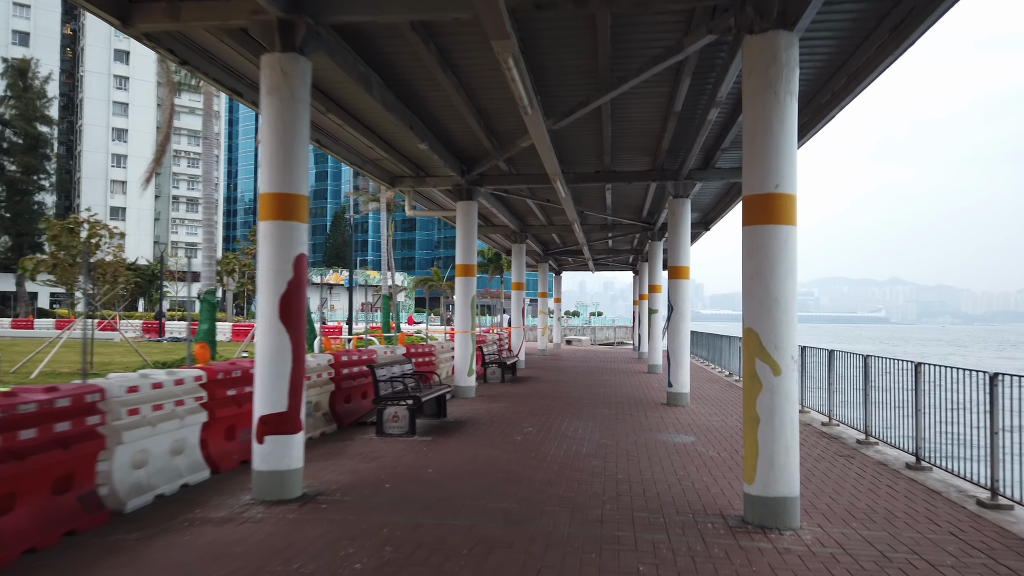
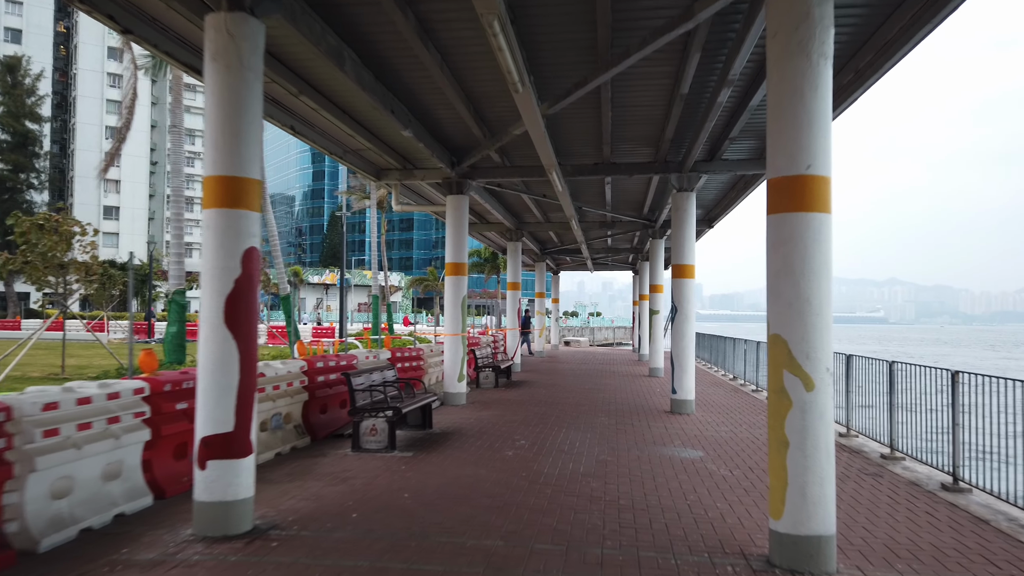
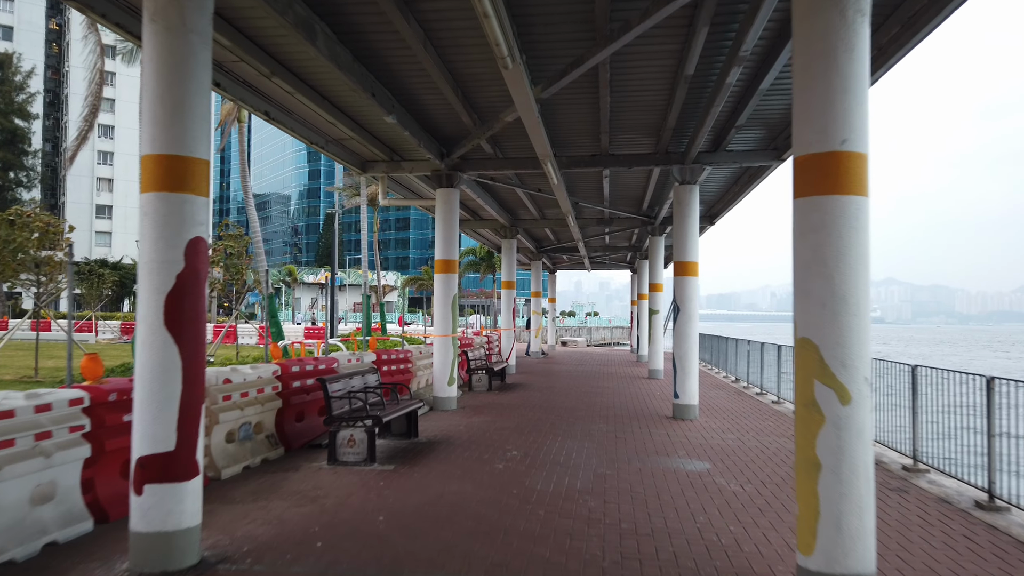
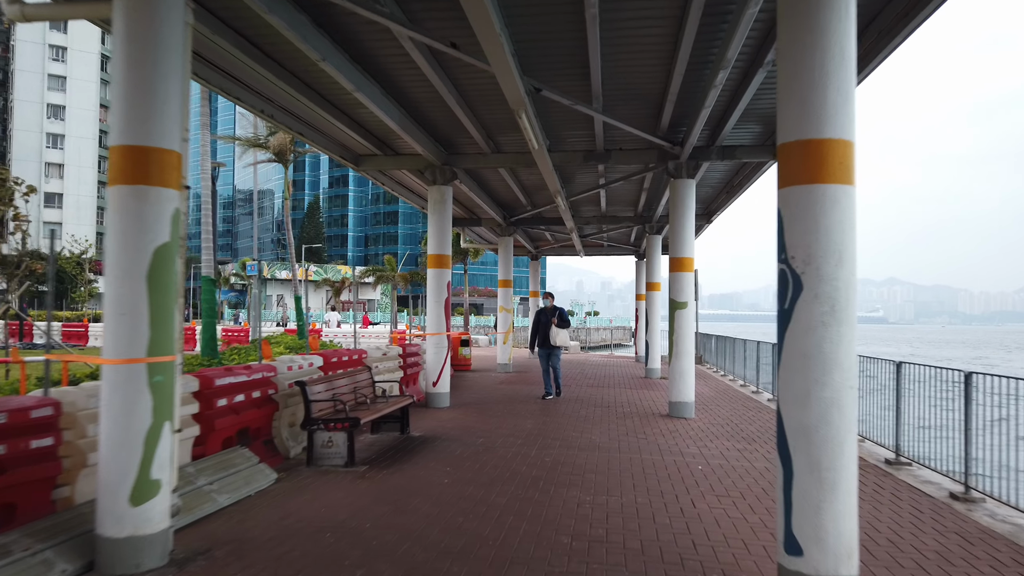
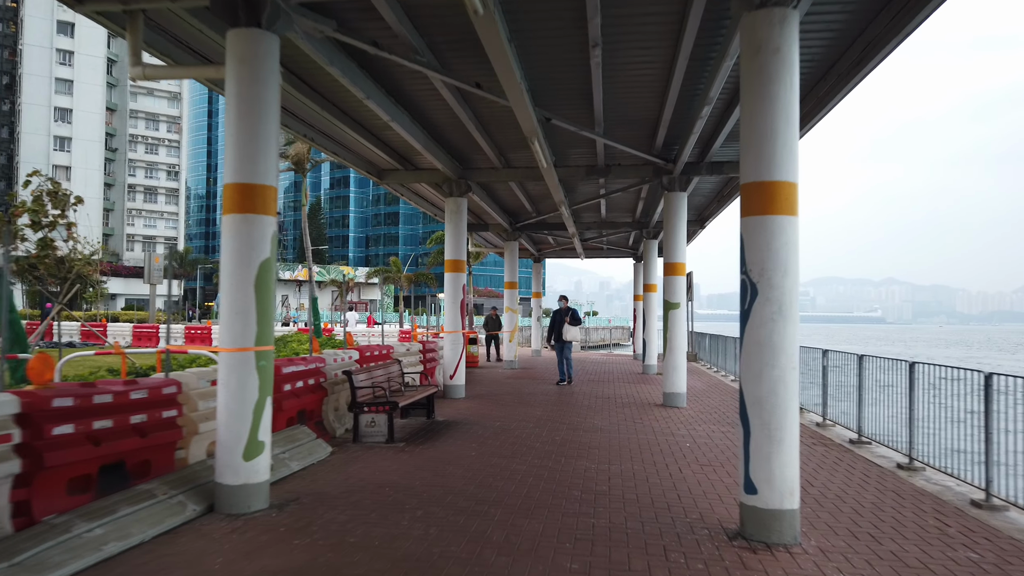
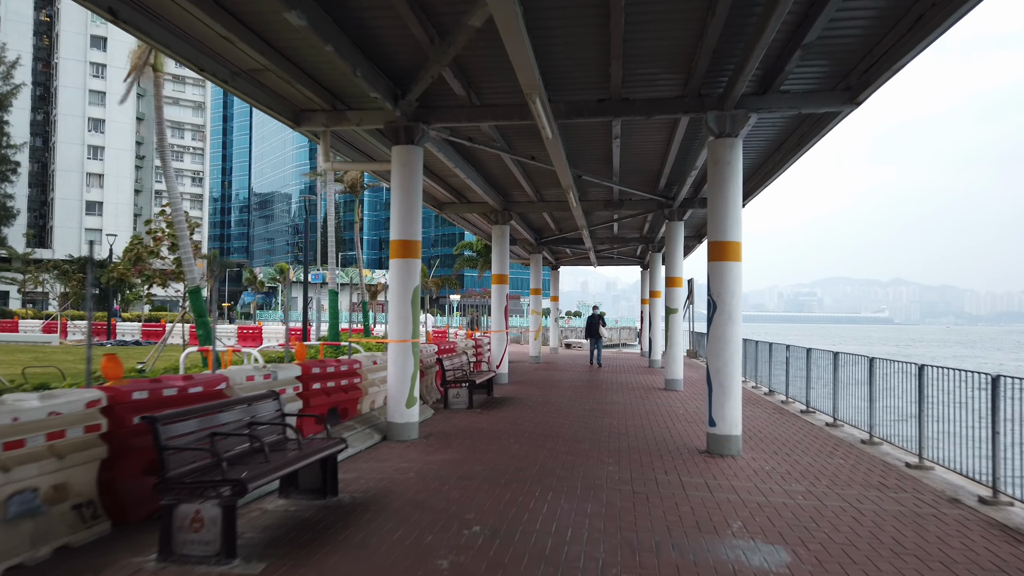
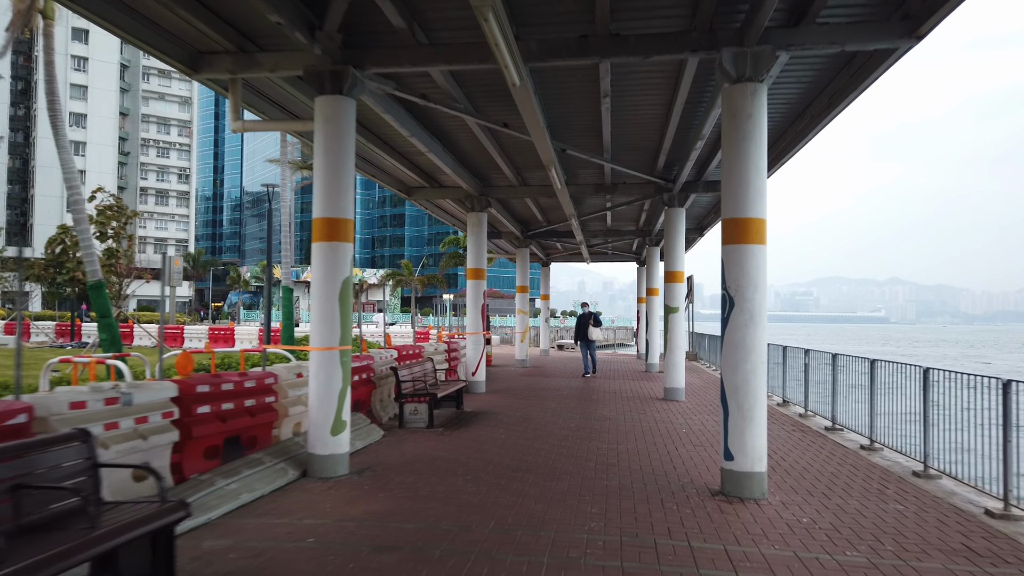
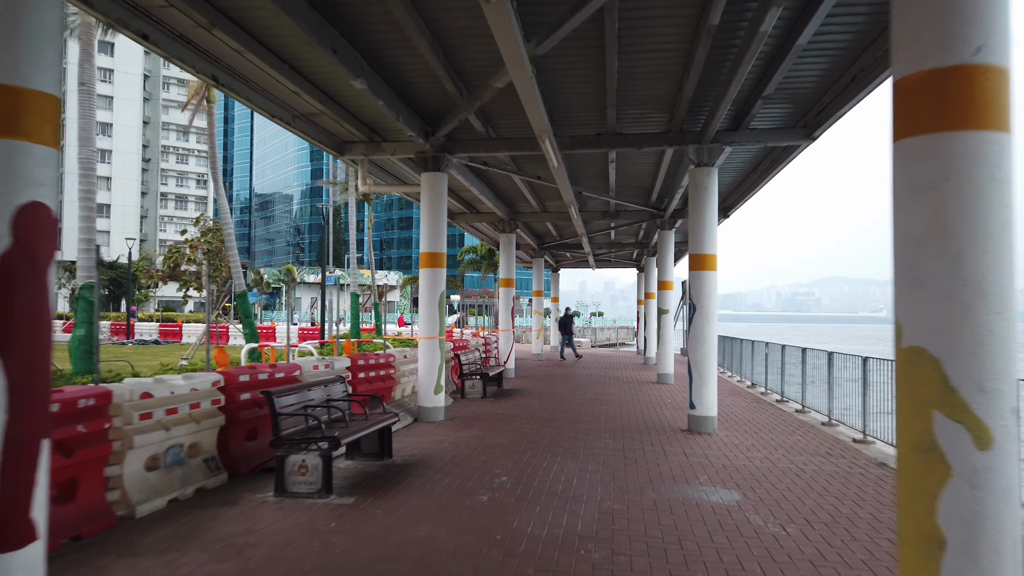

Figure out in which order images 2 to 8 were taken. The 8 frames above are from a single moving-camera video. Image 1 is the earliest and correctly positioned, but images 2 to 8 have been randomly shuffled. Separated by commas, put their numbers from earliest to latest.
2, 3, 8, 6, 7, 5, 4
